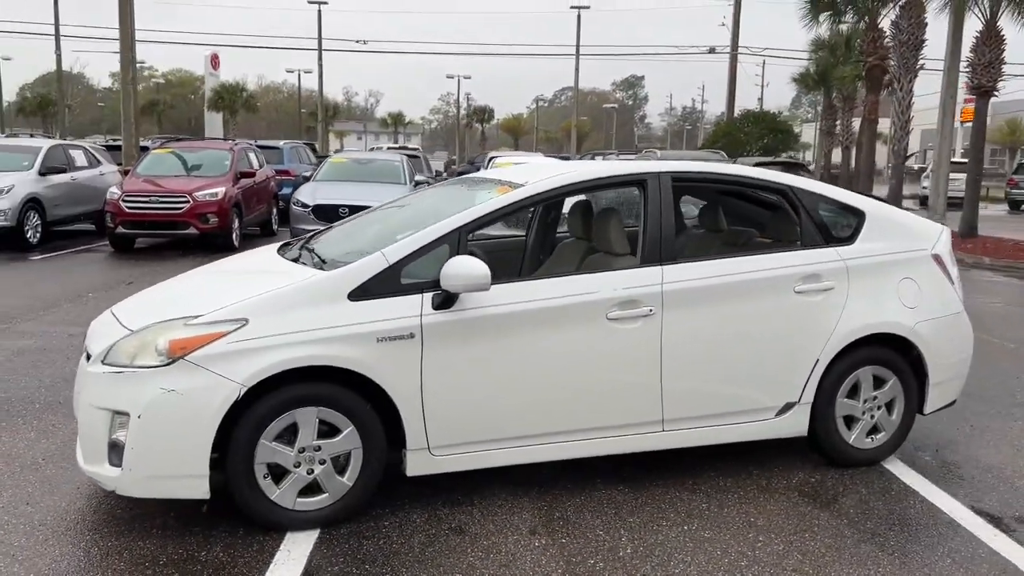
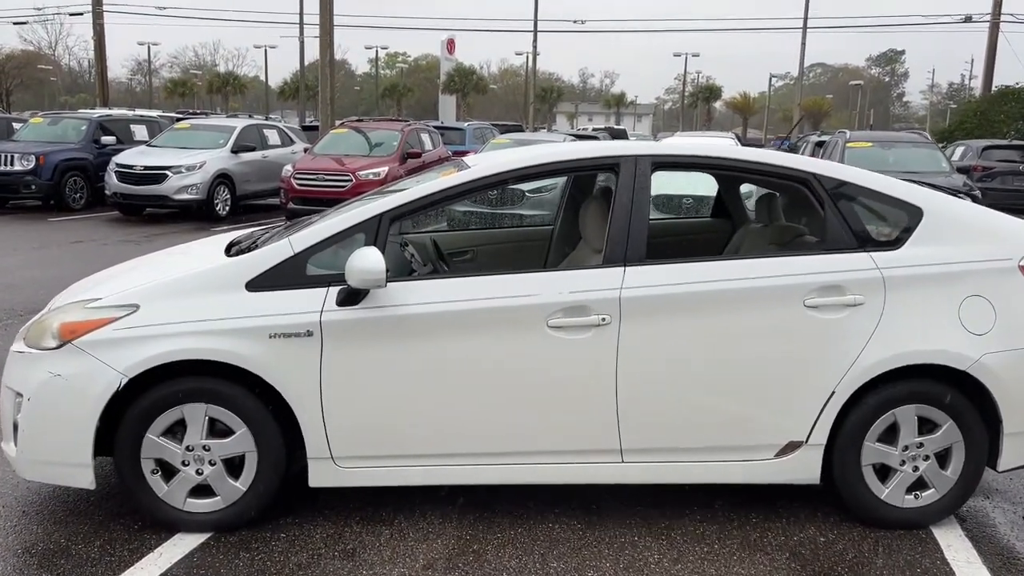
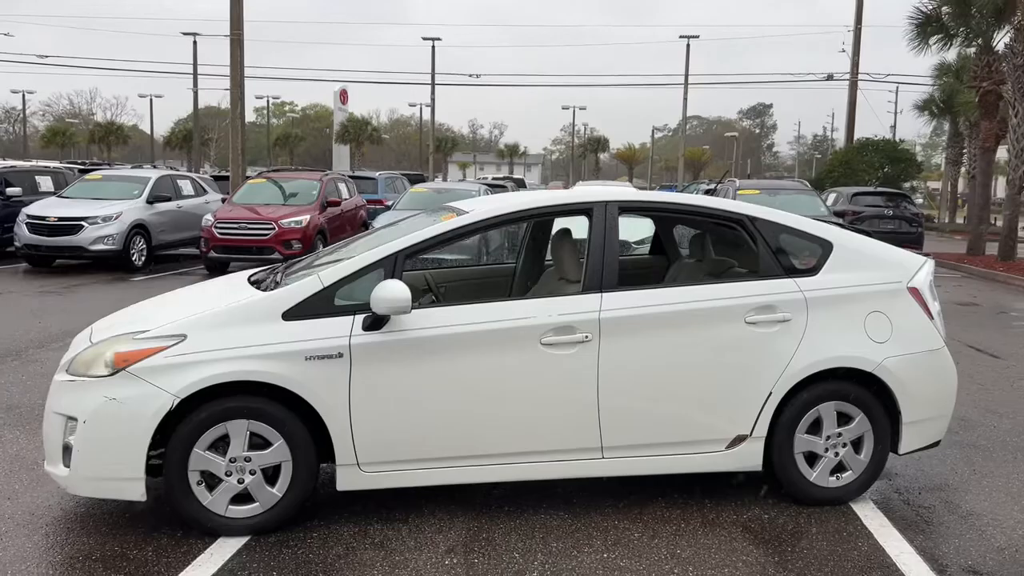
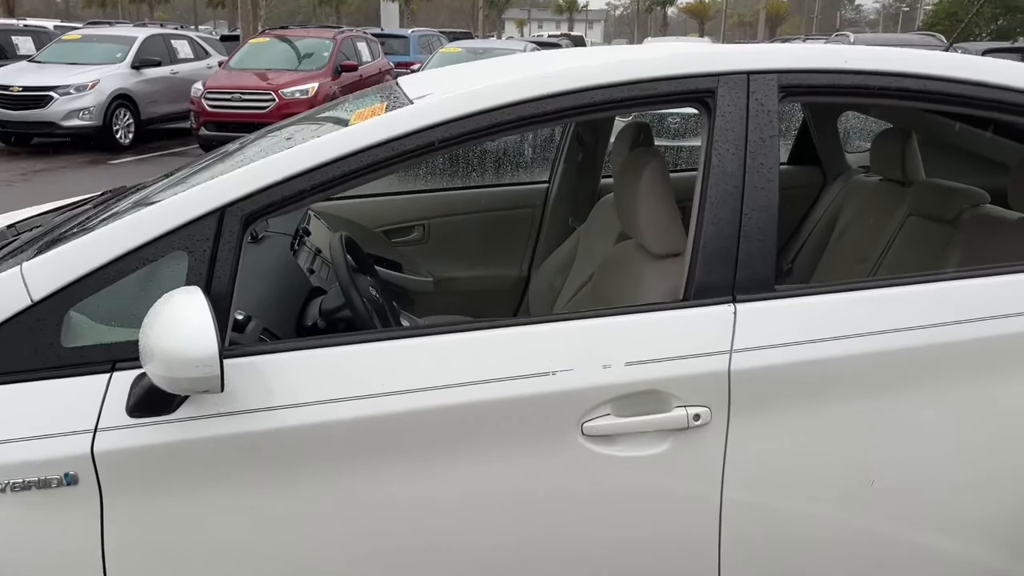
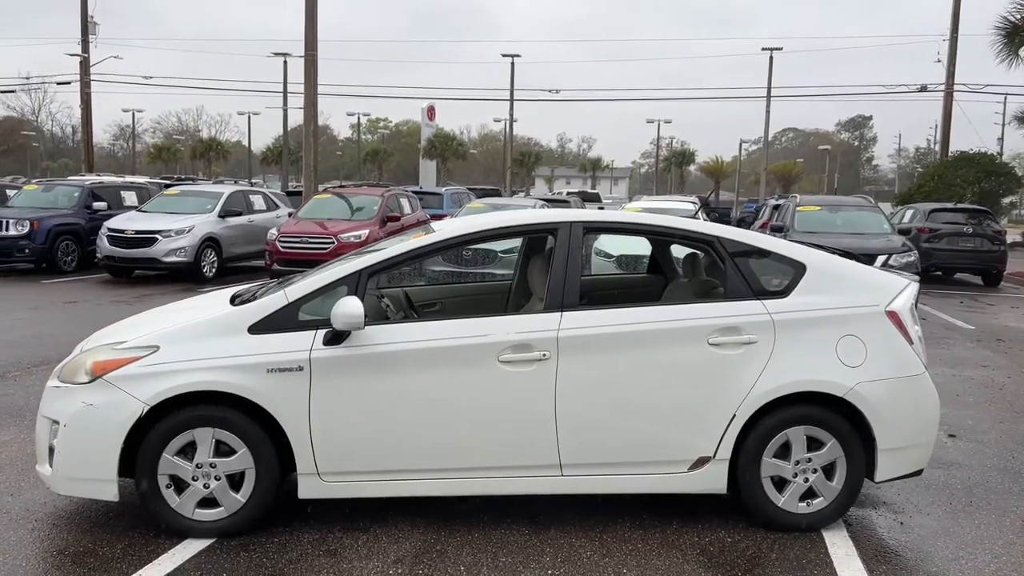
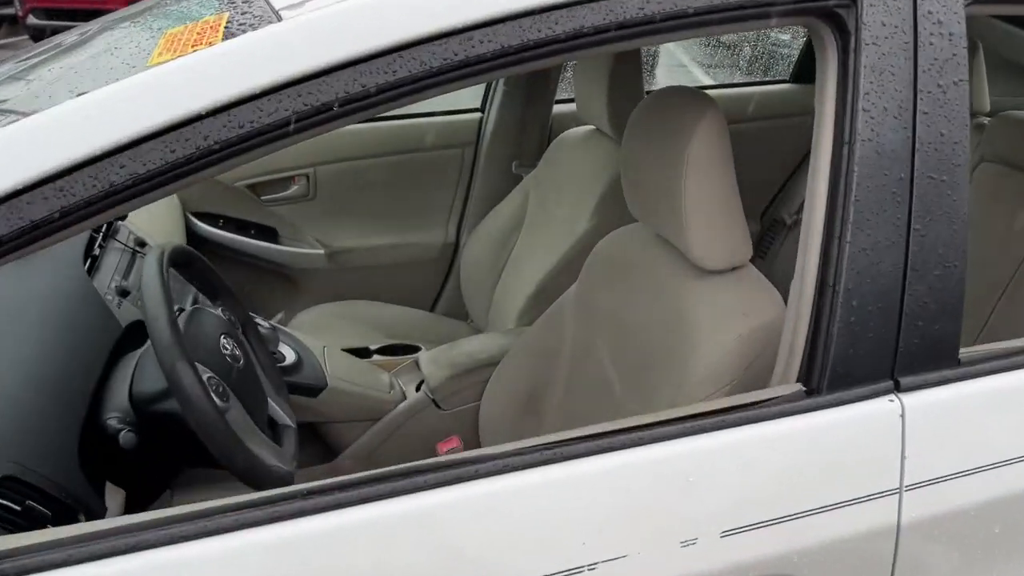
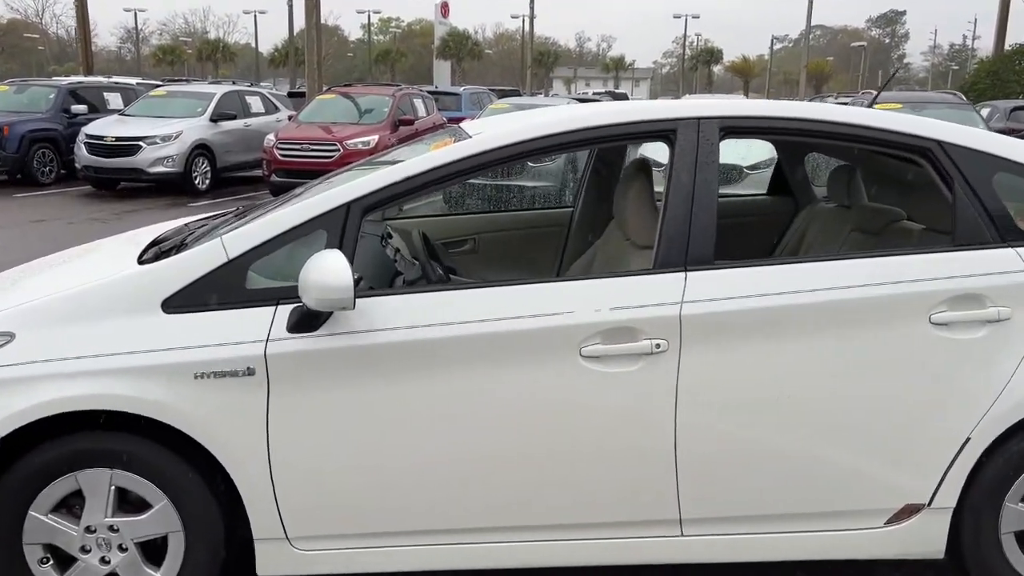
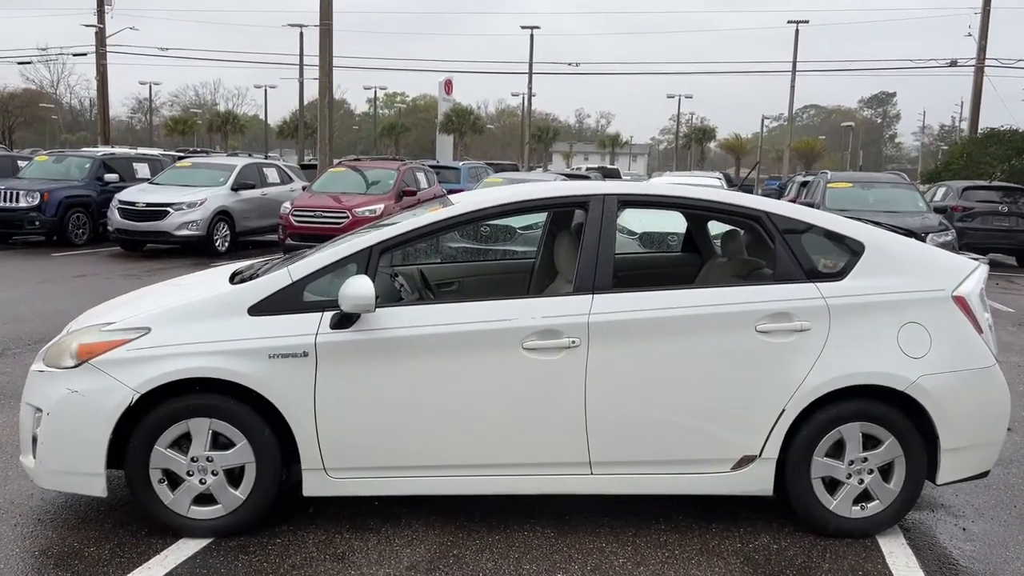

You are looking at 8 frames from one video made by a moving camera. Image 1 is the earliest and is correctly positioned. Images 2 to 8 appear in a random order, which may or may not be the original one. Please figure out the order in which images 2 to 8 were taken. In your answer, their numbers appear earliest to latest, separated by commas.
3, 5, 8, 2, 7, 4, 6
